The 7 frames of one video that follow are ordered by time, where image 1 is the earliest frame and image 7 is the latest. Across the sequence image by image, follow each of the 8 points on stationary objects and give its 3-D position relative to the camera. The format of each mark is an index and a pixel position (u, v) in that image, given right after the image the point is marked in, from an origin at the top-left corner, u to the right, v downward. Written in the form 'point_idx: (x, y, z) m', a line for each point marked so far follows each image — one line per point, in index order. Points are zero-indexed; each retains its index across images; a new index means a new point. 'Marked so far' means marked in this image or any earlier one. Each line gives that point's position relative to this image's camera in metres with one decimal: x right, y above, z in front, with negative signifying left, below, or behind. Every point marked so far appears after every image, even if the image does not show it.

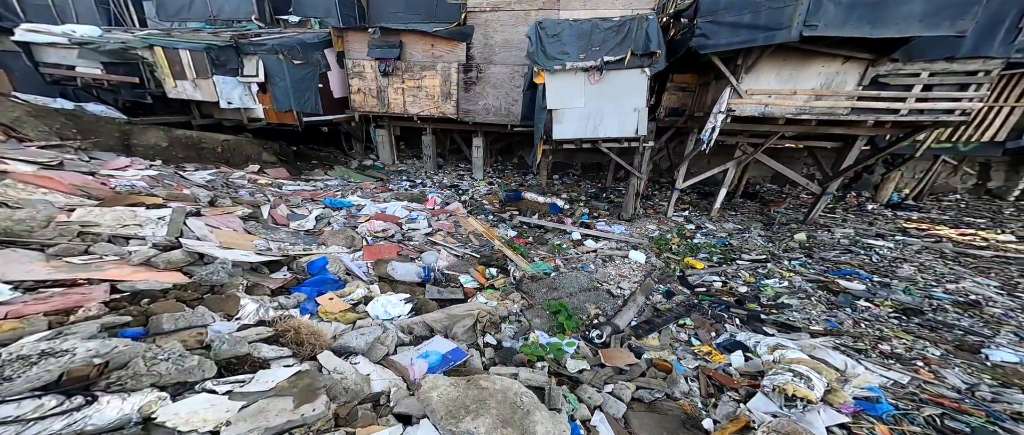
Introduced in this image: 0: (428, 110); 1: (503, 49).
0: (-1.8, +2.3, +7.0) m
1: (-0.2, +3.1, +6.2) m
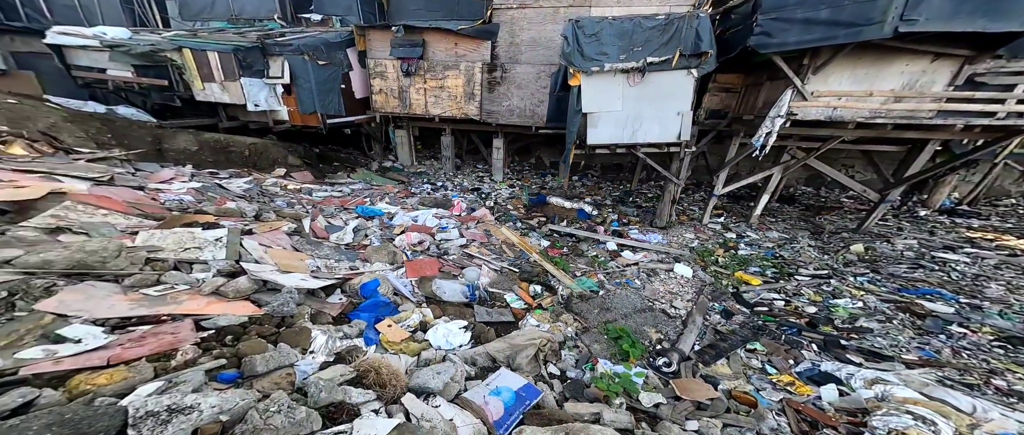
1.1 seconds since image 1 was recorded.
0: (-1.3, +2.2, +6.8) m
1: (+0.3, +3.1, +6.0) m
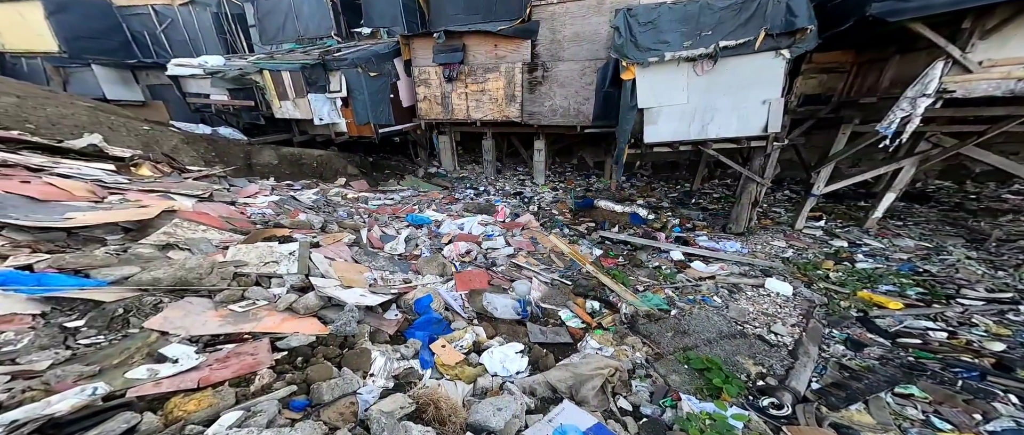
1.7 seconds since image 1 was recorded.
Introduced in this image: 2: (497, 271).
0: (-0.4, +2.1, +6.7) m
1: (+1.0, +3.0, +5.7) m
2: (-0.2, -0.6, +3.7) m
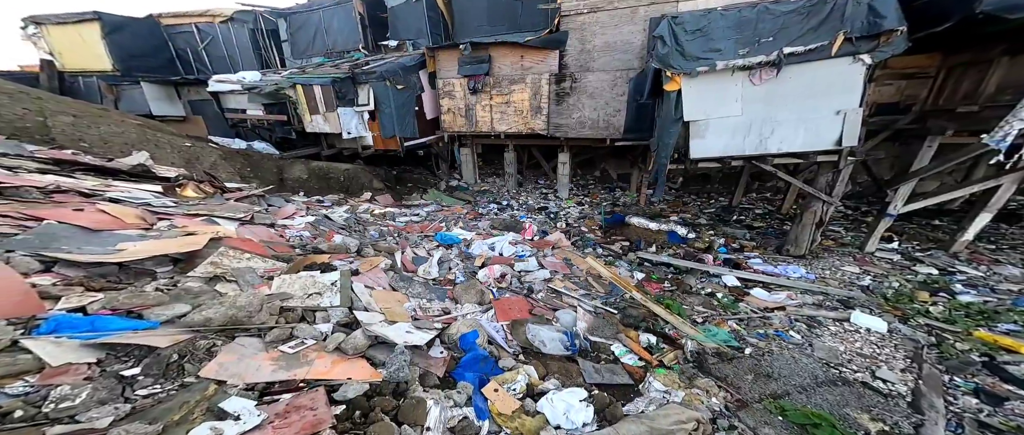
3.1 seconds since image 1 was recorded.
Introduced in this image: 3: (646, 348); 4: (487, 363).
0: (+0.1, +1.8, +6.5) m
1: (+1.5, +2.7, +5.5) m
2: (+0.3, -0.8, +3.5) m
3: (+1.1, -1.1, +2.8) m
4: (-0.2, -1.1, +2.5) m
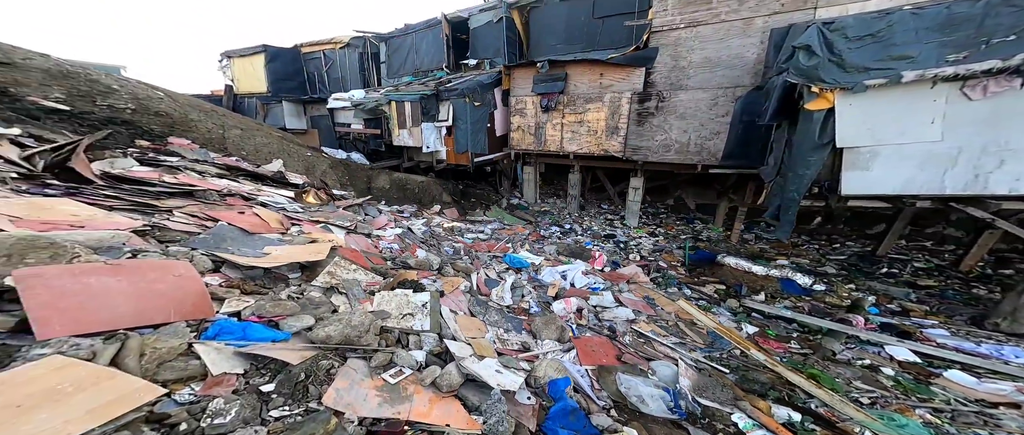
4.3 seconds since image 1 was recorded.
0: (+1.5, +1.3, +6.2) m
1: (+2.9, +2.2, +5.1) m
2: (+1.1, -1.2, +3.1) m
3: (+1.8, -1.4, +2.3) m
4: (+0.5, -1.3, +2.2) m
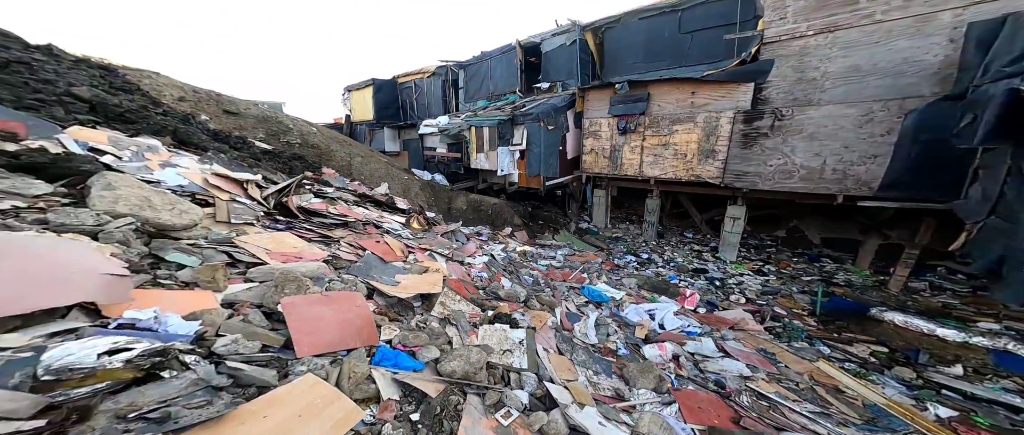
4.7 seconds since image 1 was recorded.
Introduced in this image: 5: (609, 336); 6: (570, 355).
0: (+3.0, +0.7, +5.9) m
1: (+4.1, +1.6, +4.6) m
2: (+1.9, -1.5, +2.8) m
3: (+2.5, -1.8, +1.9) m
4: (+1.1, -1.6, +2.0) m
5: (+1.1, -1.2, +3.6) m
6: (+0.6, -1.3, +3.1) m
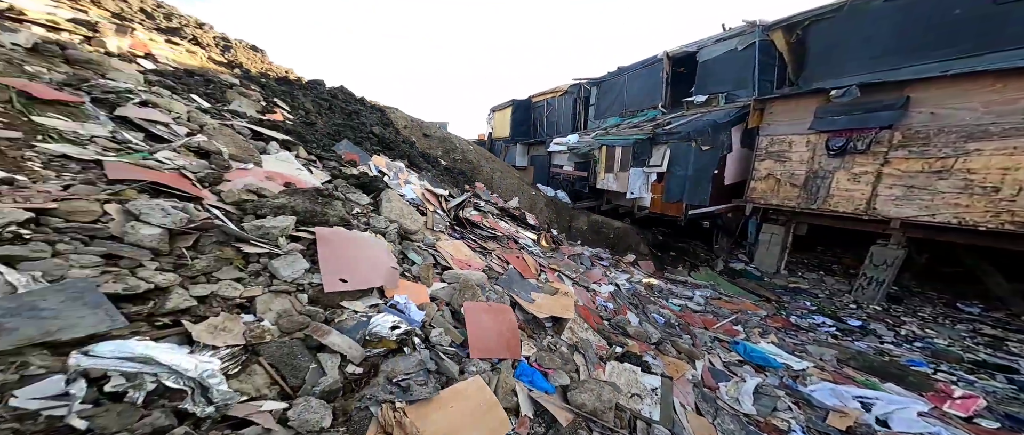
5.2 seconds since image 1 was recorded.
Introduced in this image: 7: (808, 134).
0: (+5.0, -0.1, +4.6) m
1: (+5.8, +0.8, +3.0) m
2: (+2.7, -2.0, +1.9) m
3: (+2.9, -2.2, +0.8) m
4: (+1.7, -1.9, +1.4) m
5: (+2.2, -1.6, +2.9) m
6: (+1.6, -1.6, +2.6) m
7: (+4.4, +1.0, +5.3) m
